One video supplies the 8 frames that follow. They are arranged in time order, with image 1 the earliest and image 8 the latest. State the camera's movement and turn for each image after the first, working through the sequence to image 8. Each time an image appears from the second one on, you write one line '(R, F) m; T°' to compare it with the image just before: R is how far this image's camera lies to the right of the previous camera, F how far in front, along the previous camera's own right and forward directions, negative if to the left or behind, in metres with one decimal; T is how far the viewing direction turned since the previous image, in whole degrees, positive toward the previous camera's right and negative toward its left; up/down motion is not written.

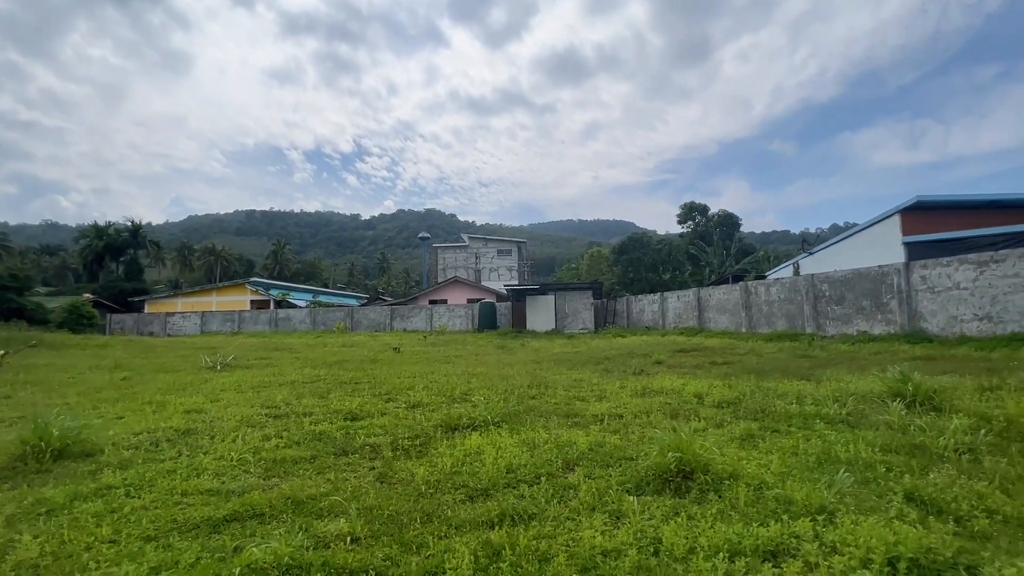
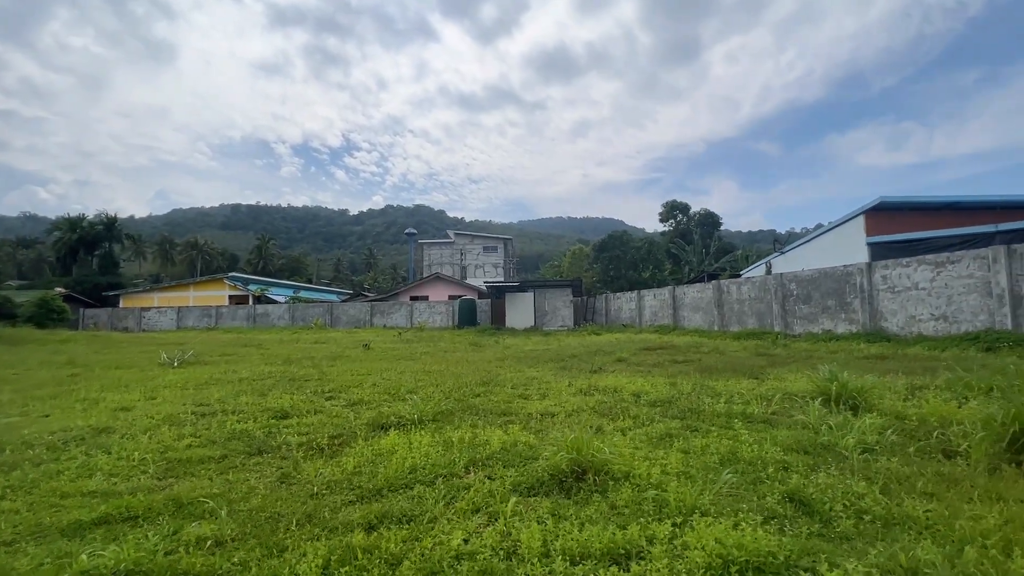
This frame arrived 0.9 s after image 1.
(+0.5, 0.0) m; +1°
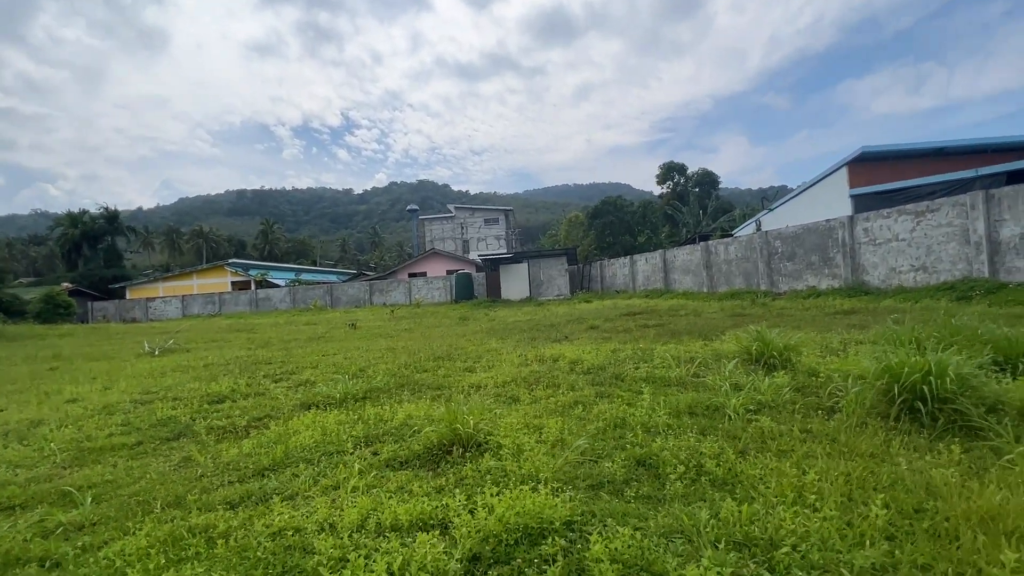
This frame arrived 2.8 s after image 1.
(+0.8, 0.0) m; -1°
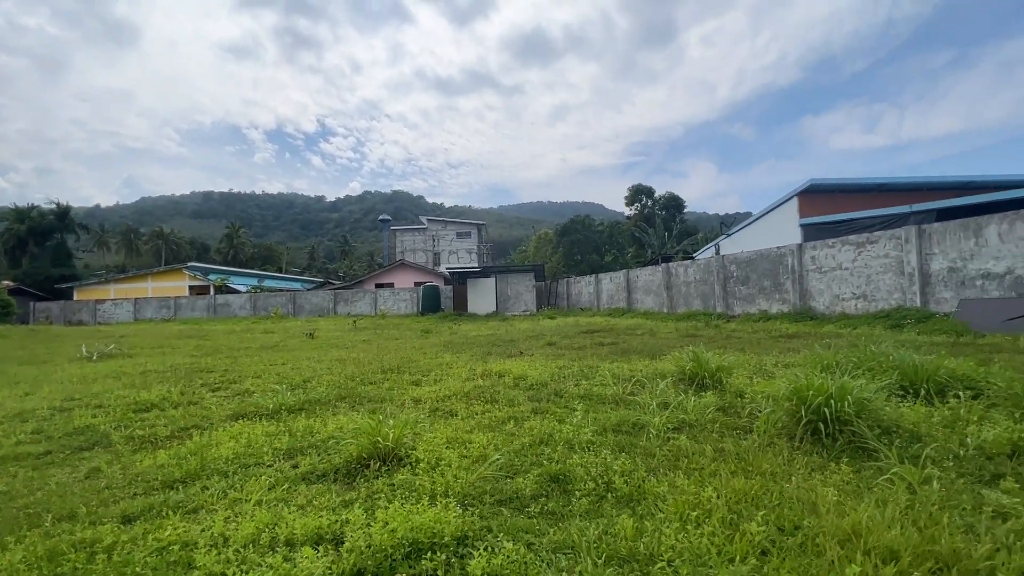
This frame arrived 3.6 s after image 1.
(+0.3, 0.0) m; +3°
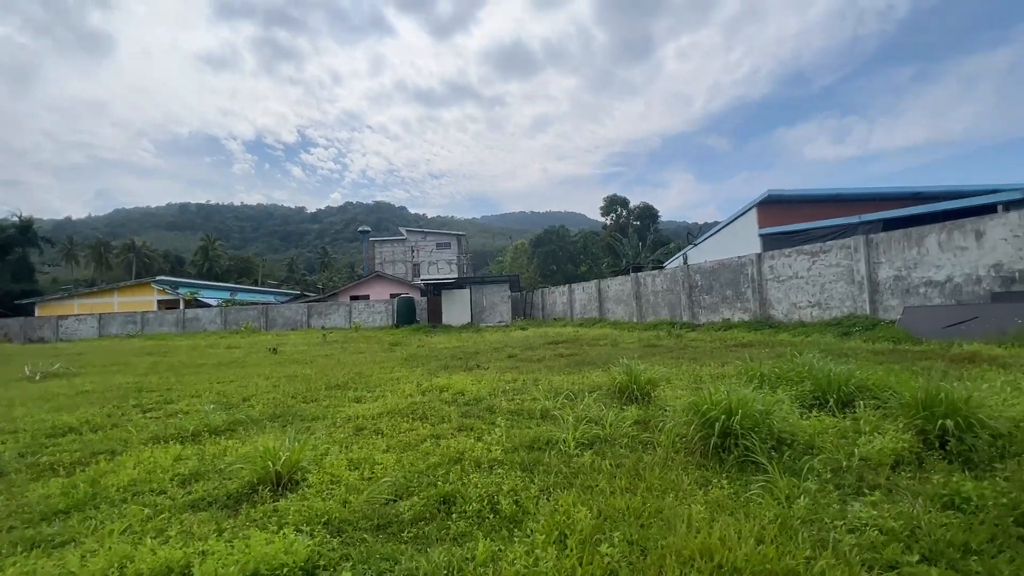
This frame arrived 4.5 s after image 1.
(+0.5, 0.0) m; +2°
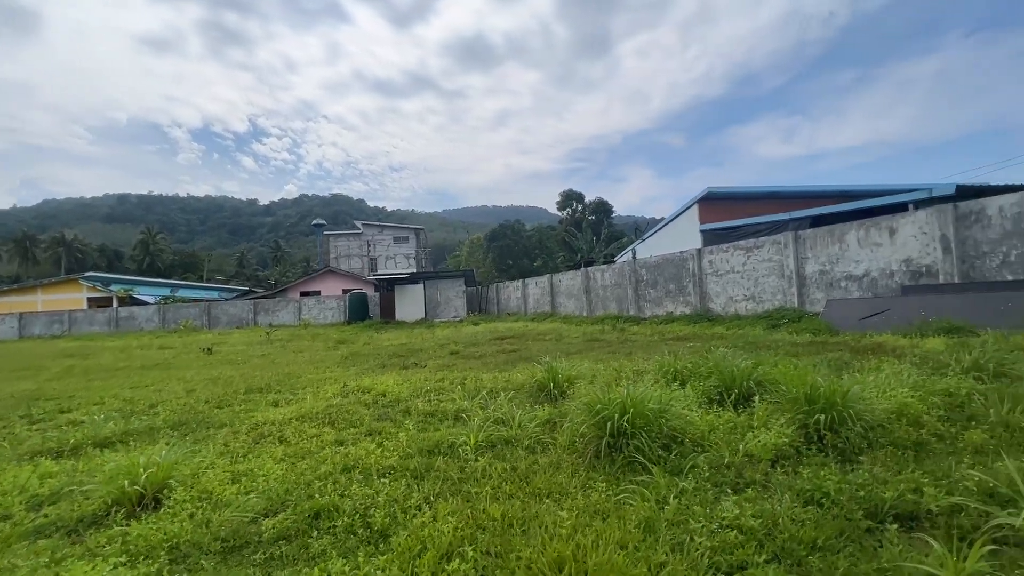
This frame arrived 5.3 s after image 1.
(+0.4, +0.1) m; +5°
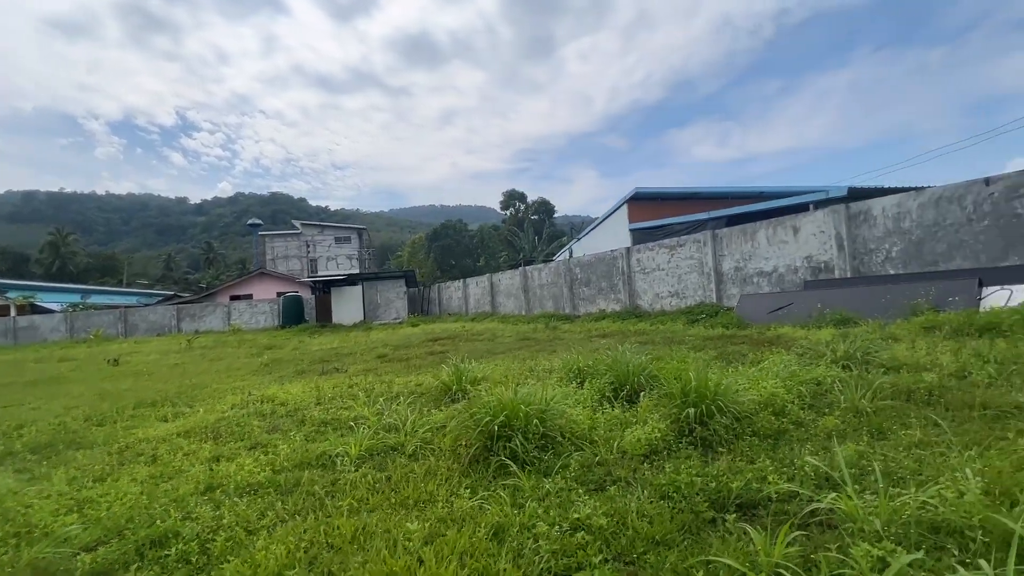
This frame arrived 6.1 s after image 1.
(+0.4, 0.0) m; +6°
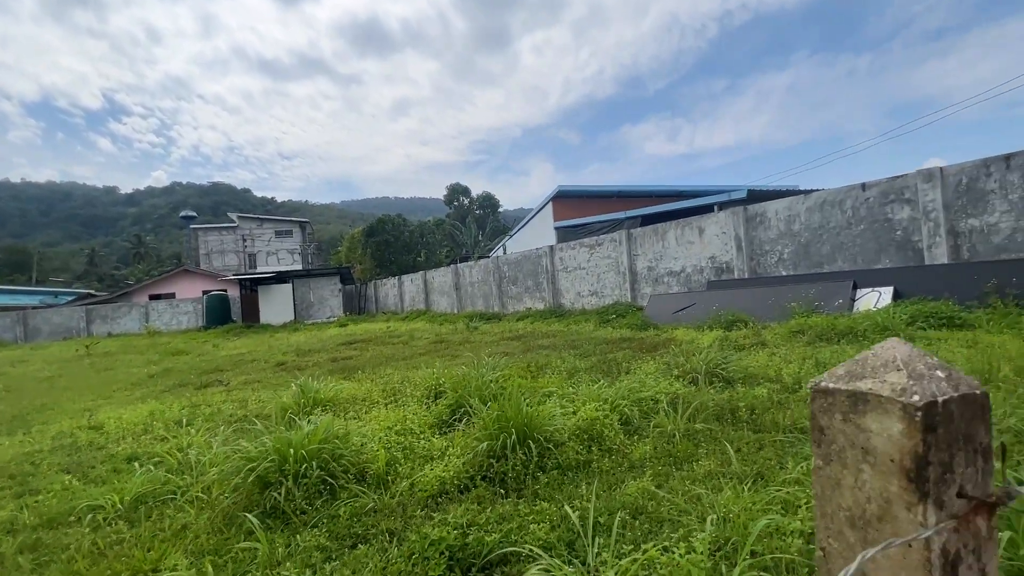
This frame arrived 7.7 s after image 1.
(+0.9, +0.2) m; +5°
